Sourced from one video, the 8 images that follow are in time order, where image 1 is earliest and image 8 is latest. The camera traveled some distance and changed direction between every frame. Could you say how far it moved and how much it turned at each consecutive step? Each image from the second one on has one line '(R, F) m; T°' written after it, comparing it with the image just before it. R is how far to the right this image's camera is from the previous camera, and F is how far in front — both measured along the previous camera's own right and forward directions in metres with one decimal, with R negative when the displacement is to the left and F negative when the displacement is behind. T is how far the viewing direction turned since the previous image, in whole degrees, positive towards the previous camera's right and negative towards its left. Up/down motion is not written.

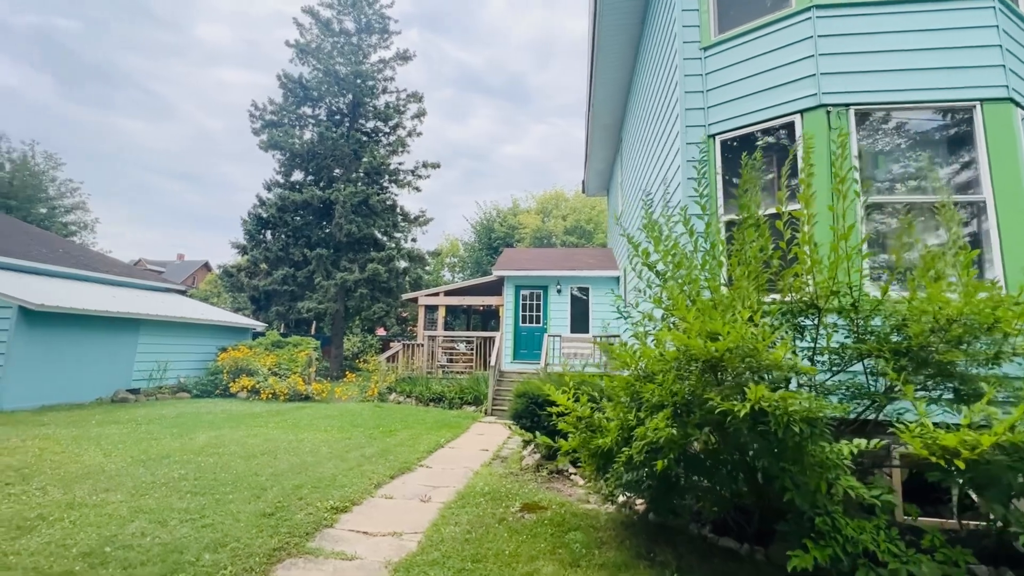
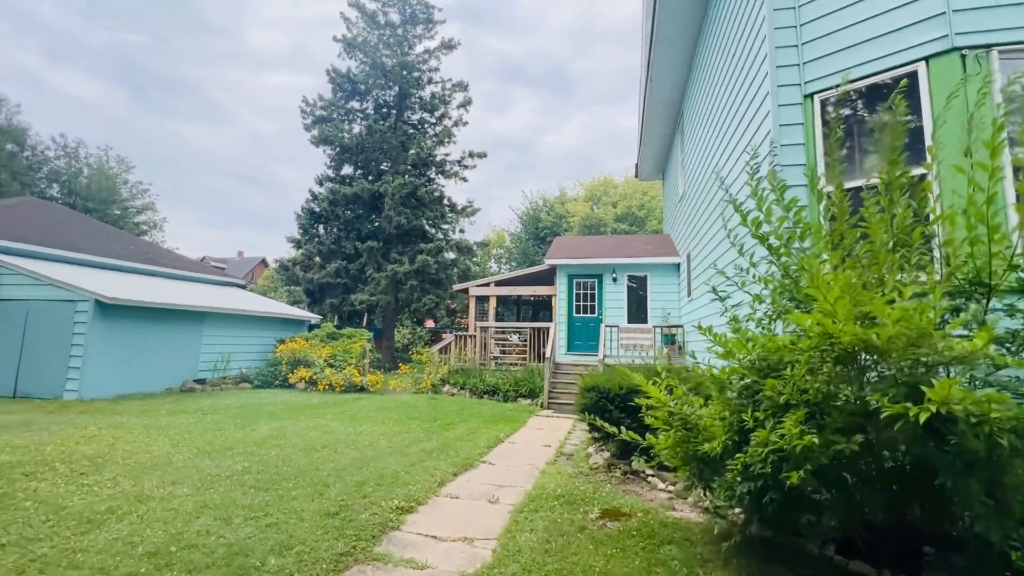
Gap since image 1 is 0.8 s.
(-0.3, +0.4) m; -5°
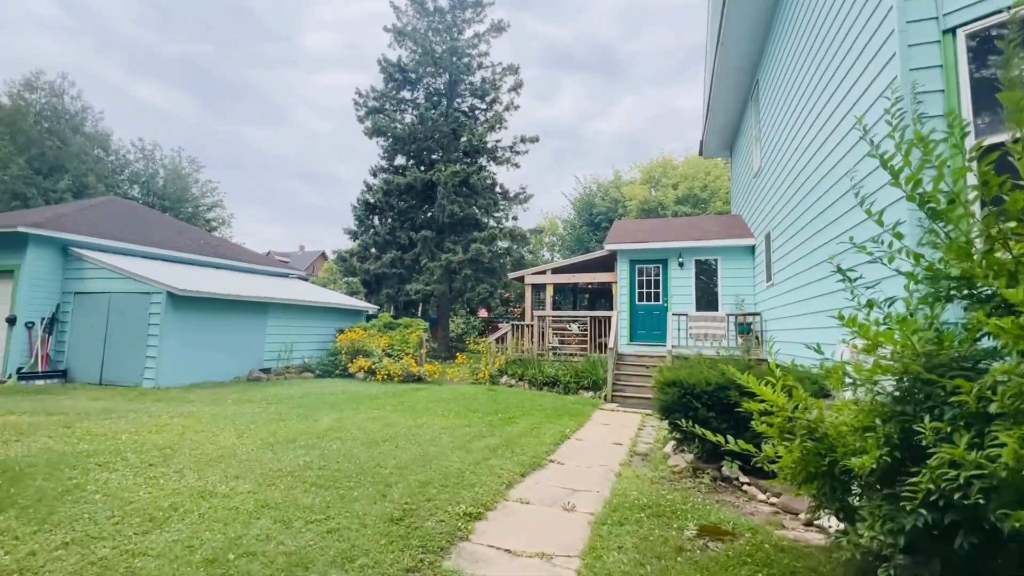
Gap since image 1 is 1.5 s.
(-0.2, +0.4) m; -6°
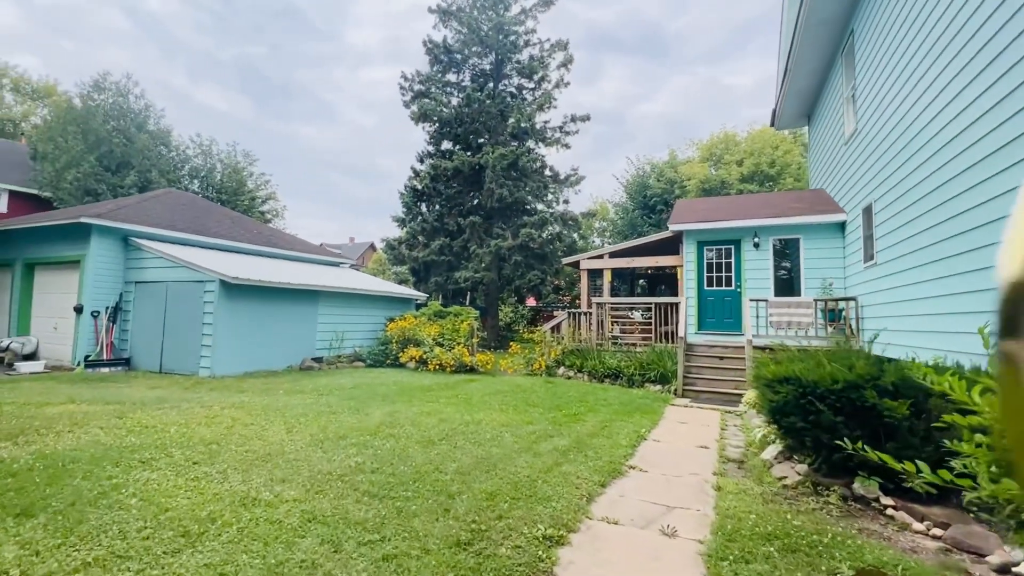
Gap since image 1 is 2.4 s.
(-0.3, +0.6) m; -5°
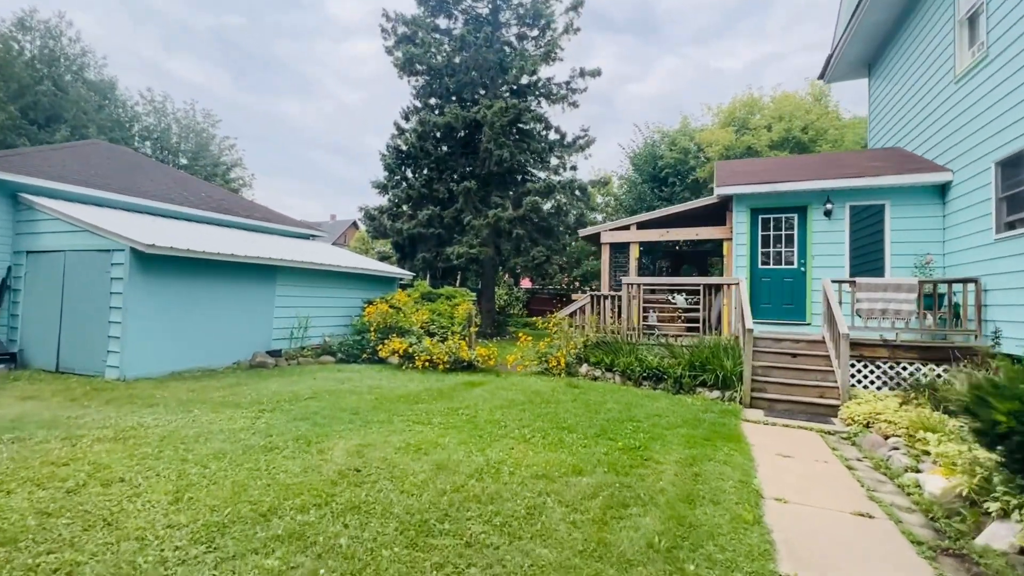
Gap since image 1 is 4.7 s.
(-0.4, +2.1) m; +2°
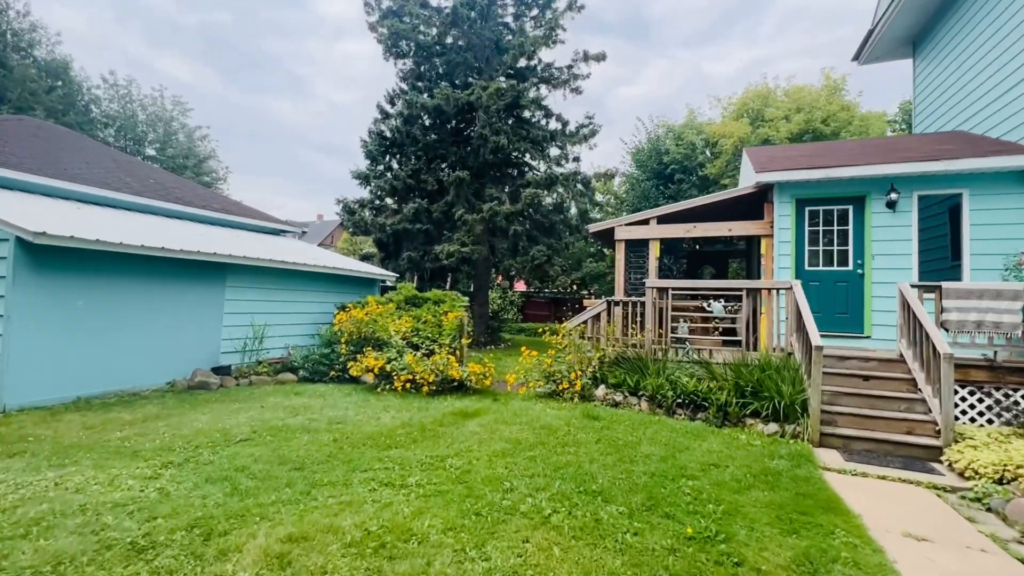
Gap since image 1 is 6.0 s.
(-0.1, +1.4) m; +1°
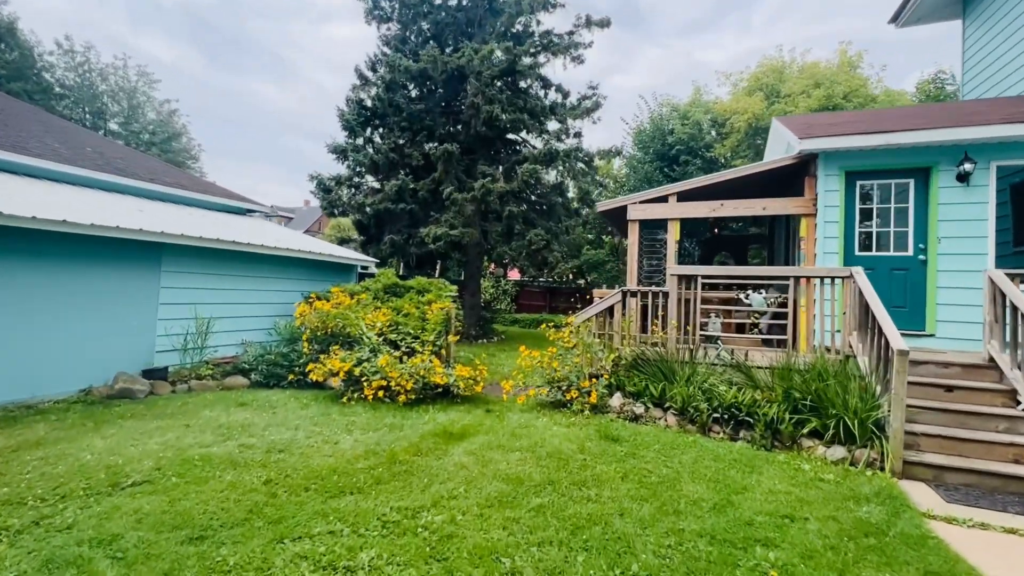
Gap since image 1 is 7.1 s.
(-0.1, +1.2) m; +1°
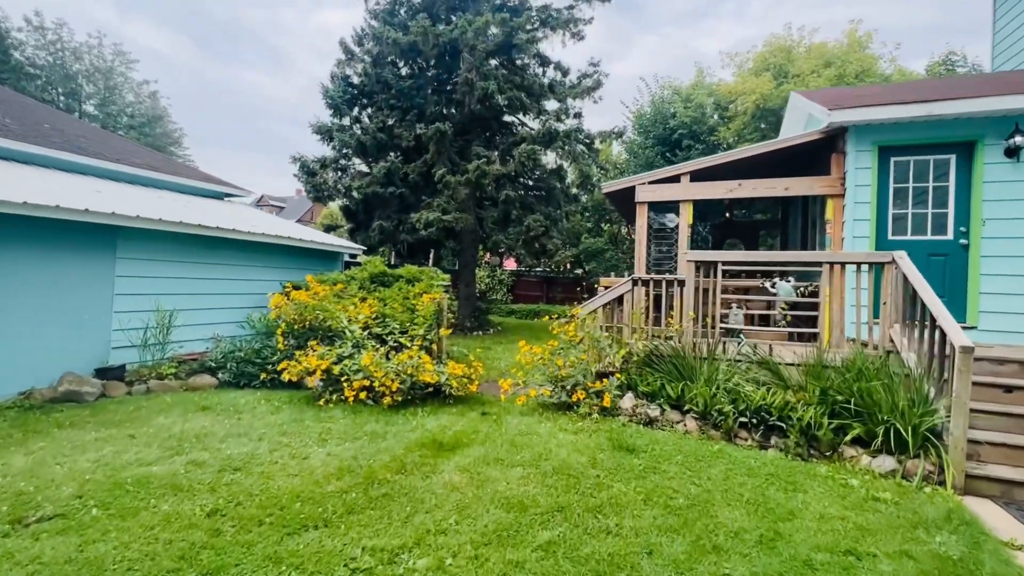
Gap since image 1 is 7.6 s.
(0.0, +0.6) m; +1°
